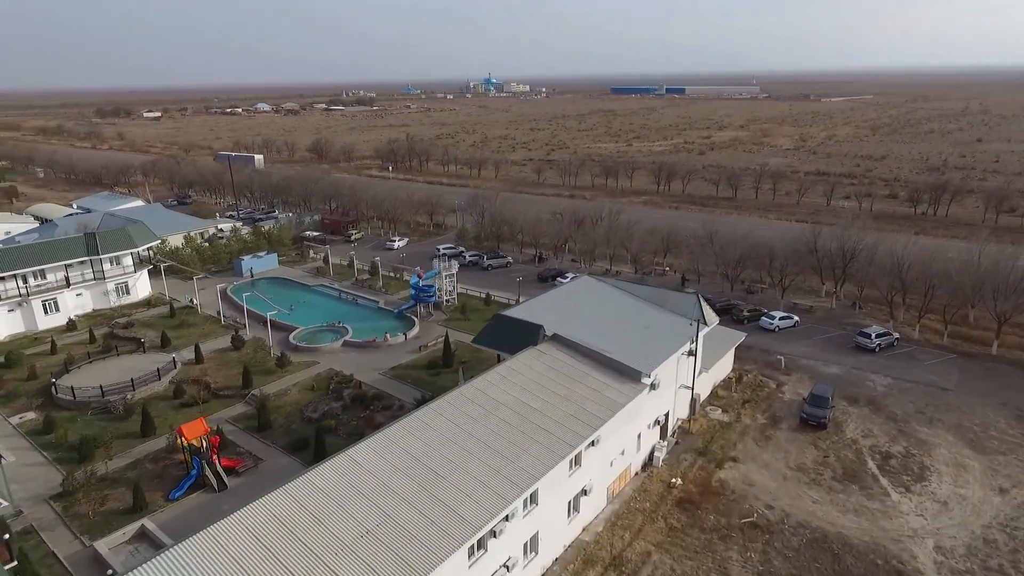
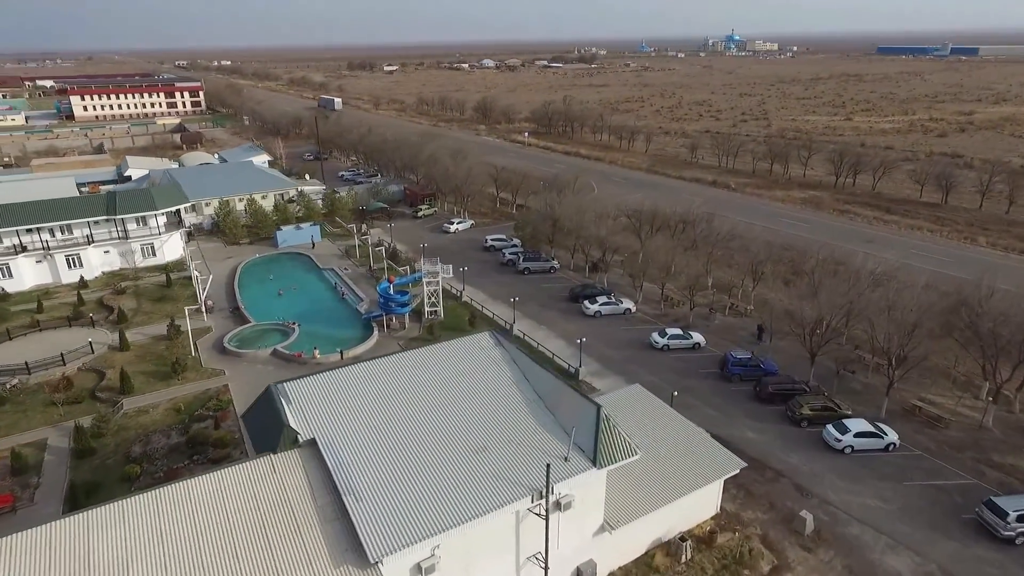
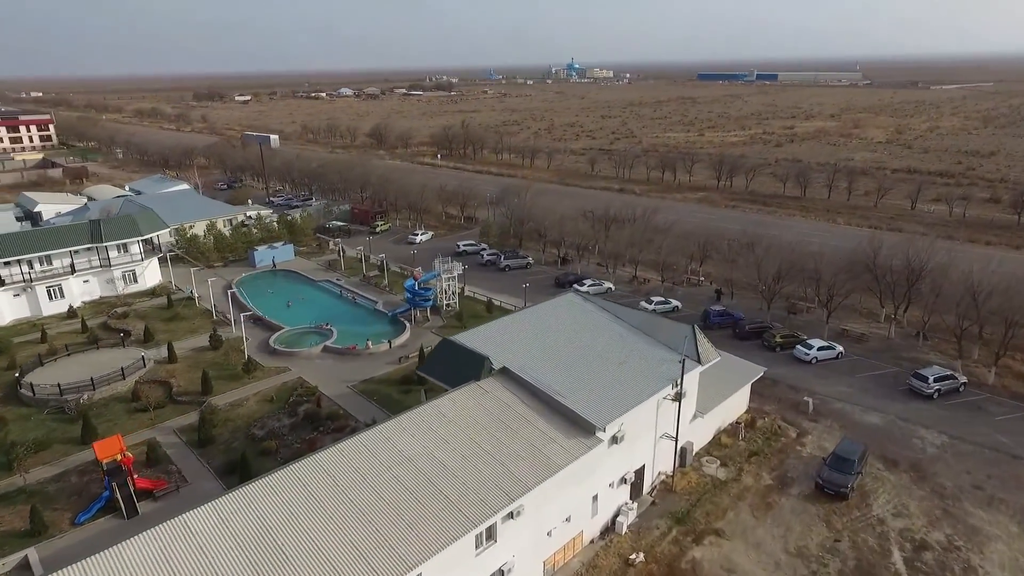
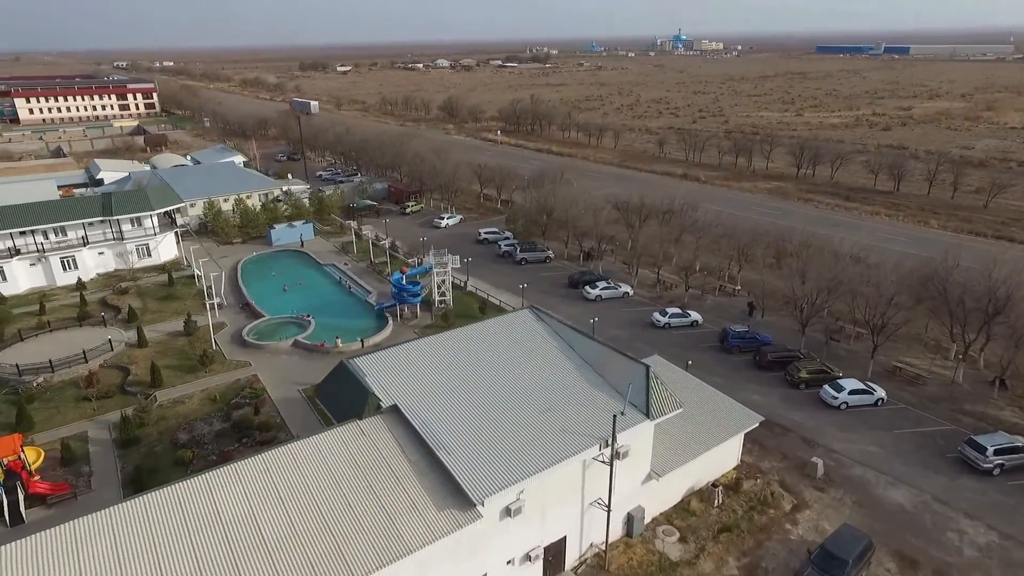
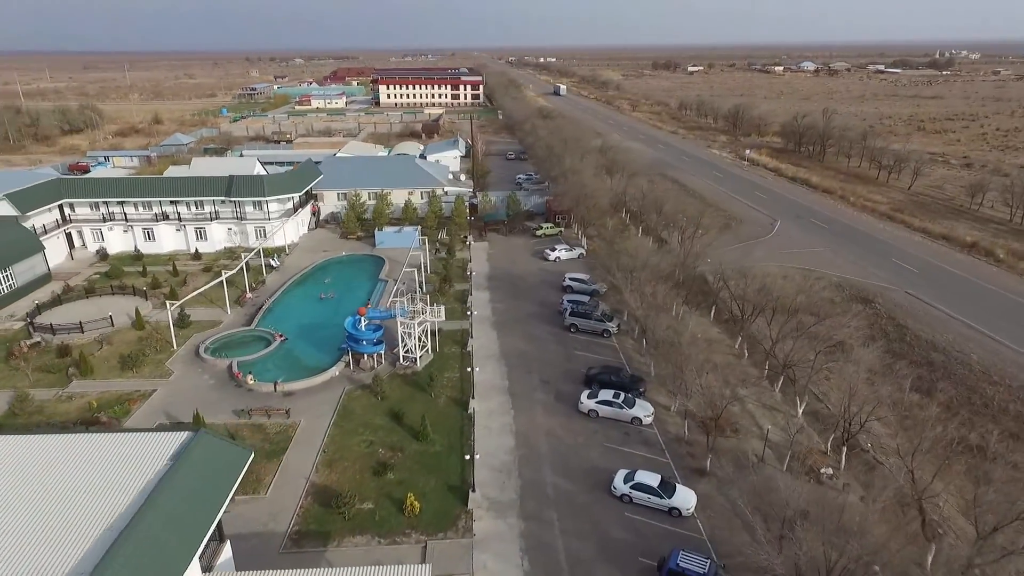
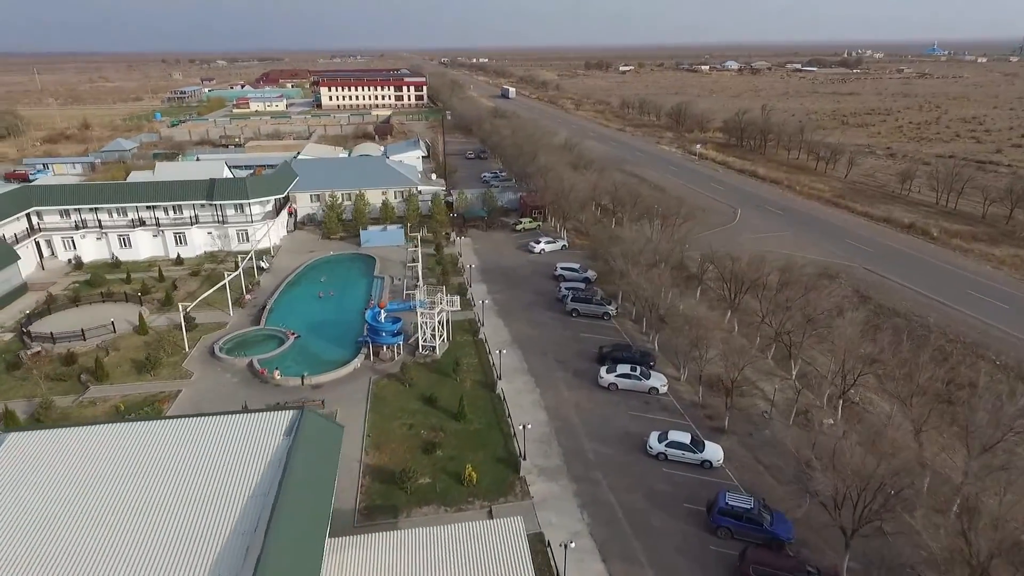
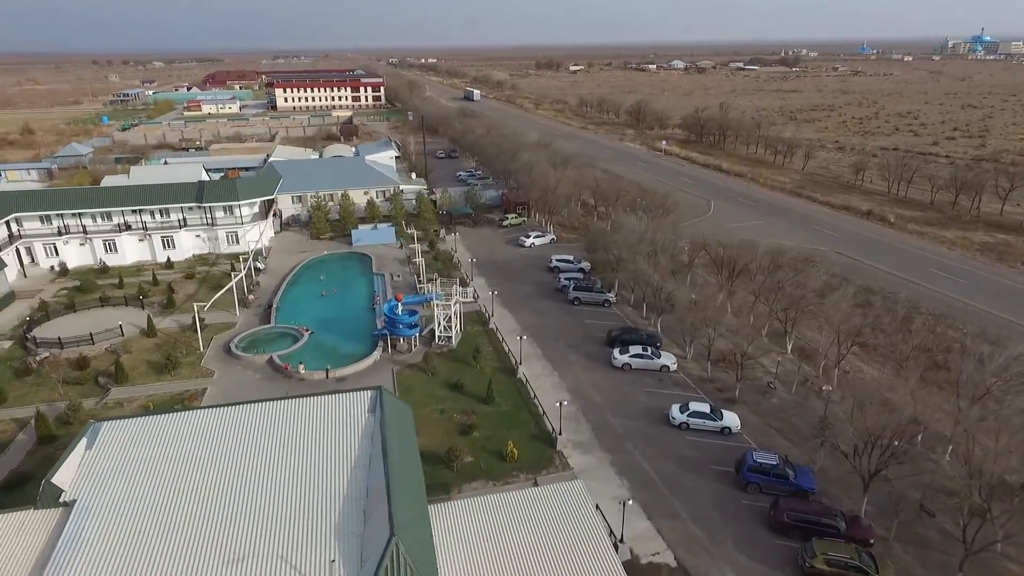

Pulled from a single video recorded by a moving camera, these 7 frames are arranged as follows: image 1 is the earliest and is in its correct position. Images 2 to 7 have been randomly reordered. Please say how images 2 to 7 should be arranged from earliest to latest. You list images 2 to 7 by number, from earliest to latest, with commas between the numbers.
3, 4, 2, 7, 6, 5
